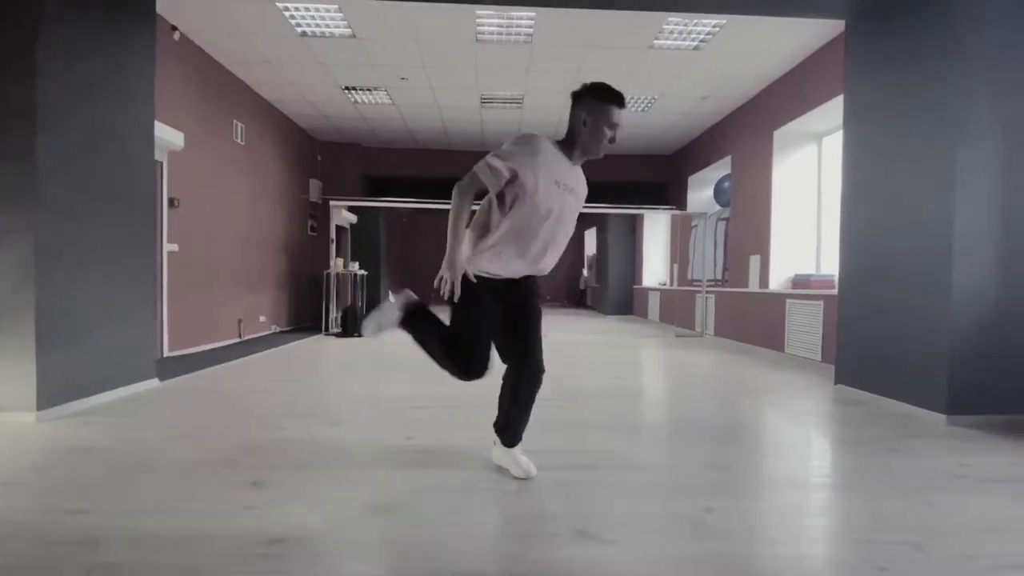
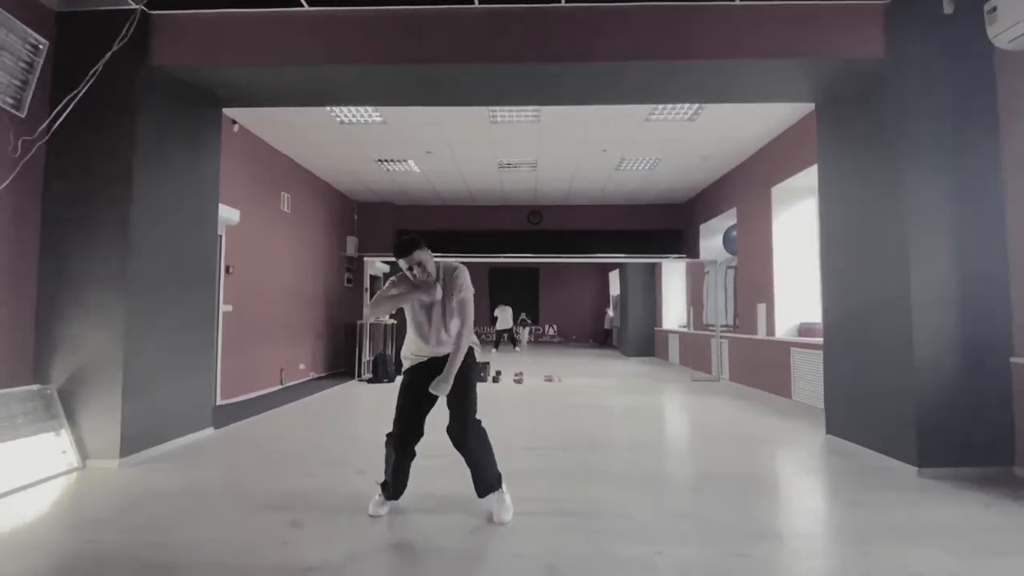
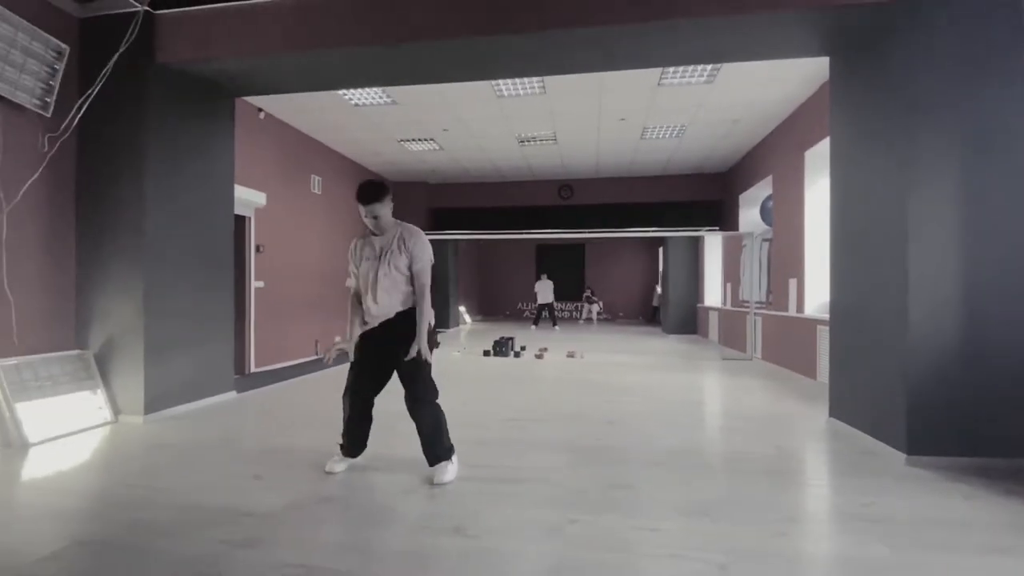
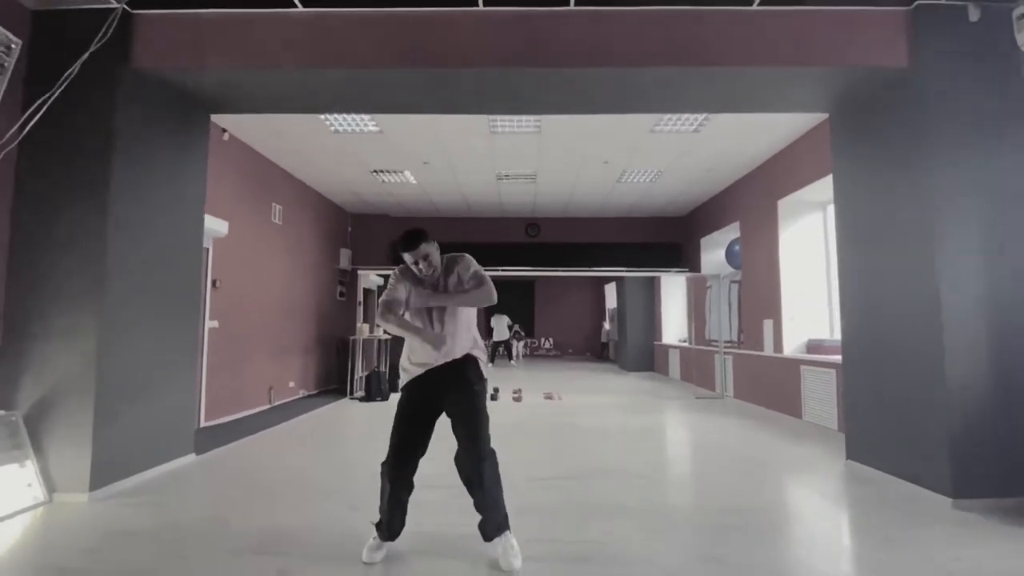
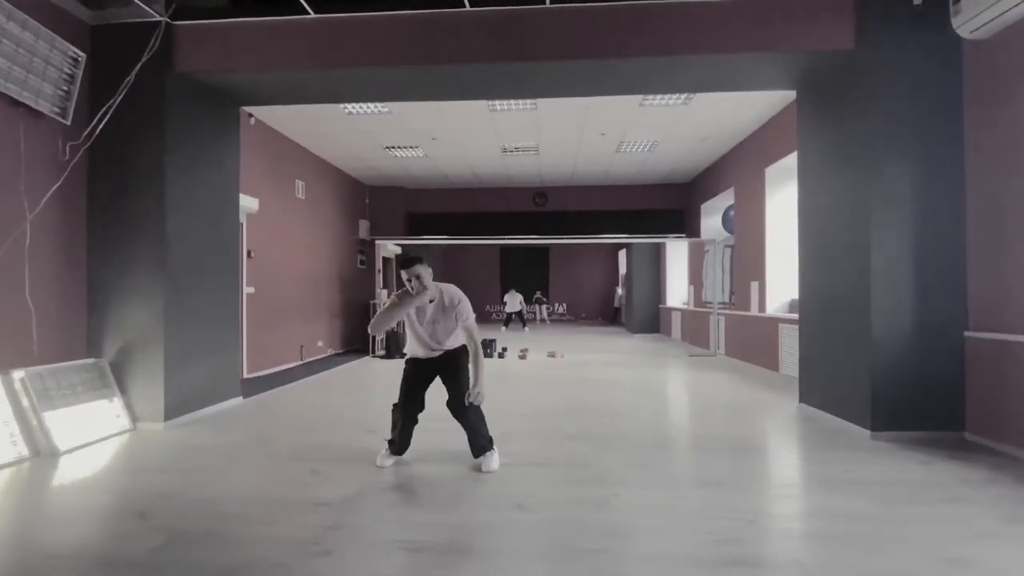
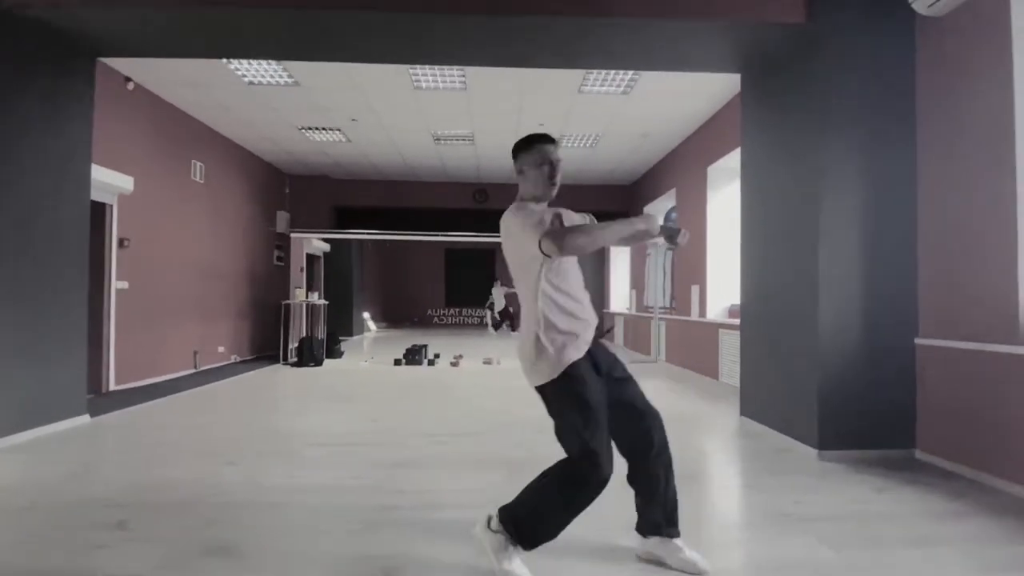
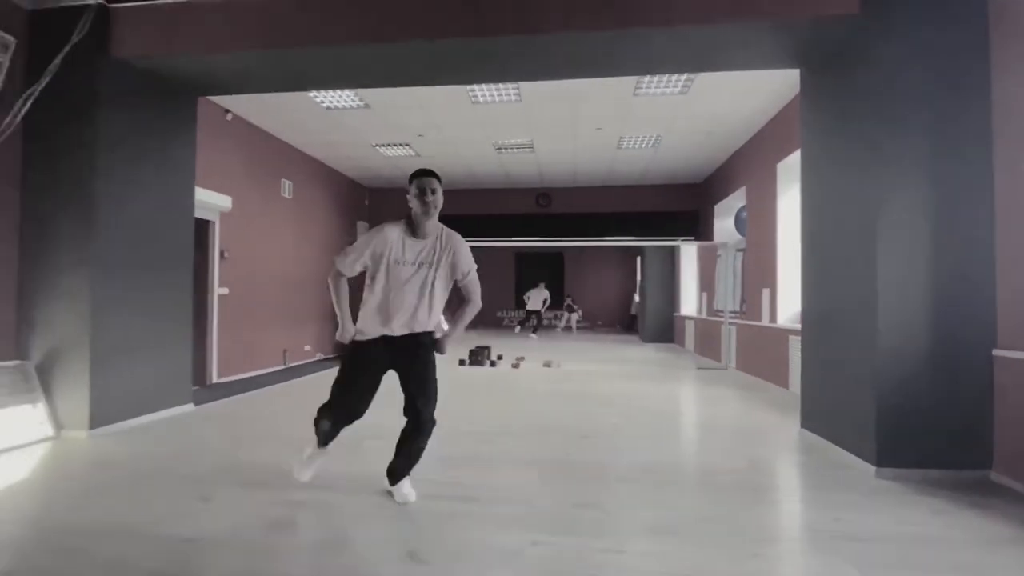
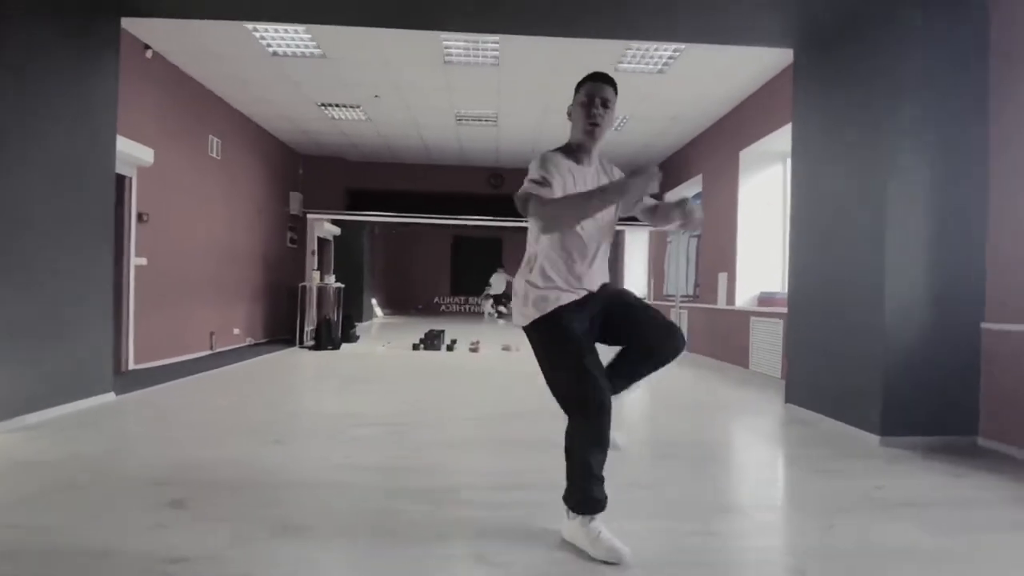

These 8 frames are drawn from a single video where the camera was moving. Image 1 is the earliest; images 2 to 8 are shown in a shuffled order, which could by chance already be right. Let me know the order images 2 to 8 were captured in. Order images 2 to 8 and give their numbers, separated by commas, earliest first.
8, 6, 7, 3, 5, 2, 4
